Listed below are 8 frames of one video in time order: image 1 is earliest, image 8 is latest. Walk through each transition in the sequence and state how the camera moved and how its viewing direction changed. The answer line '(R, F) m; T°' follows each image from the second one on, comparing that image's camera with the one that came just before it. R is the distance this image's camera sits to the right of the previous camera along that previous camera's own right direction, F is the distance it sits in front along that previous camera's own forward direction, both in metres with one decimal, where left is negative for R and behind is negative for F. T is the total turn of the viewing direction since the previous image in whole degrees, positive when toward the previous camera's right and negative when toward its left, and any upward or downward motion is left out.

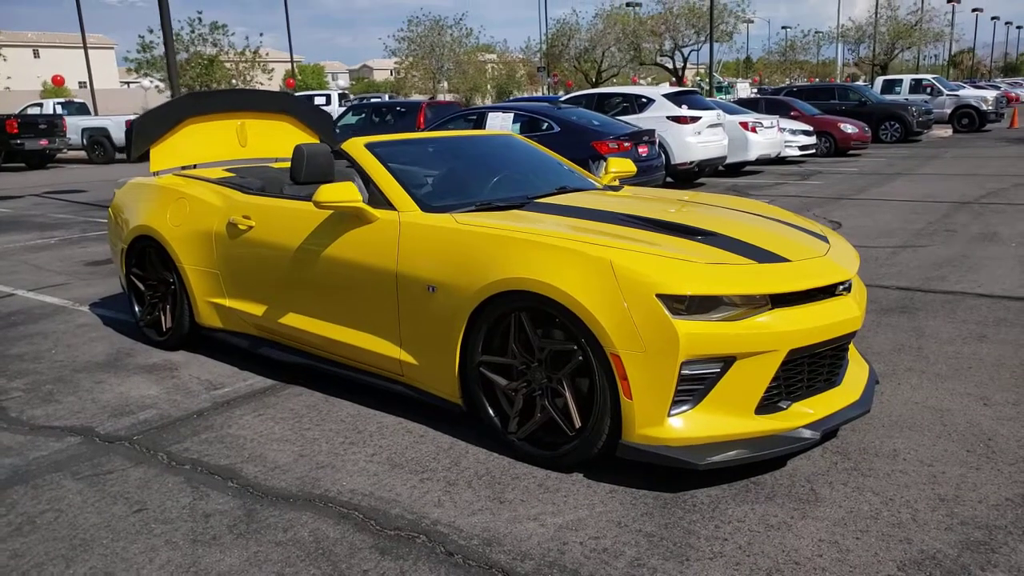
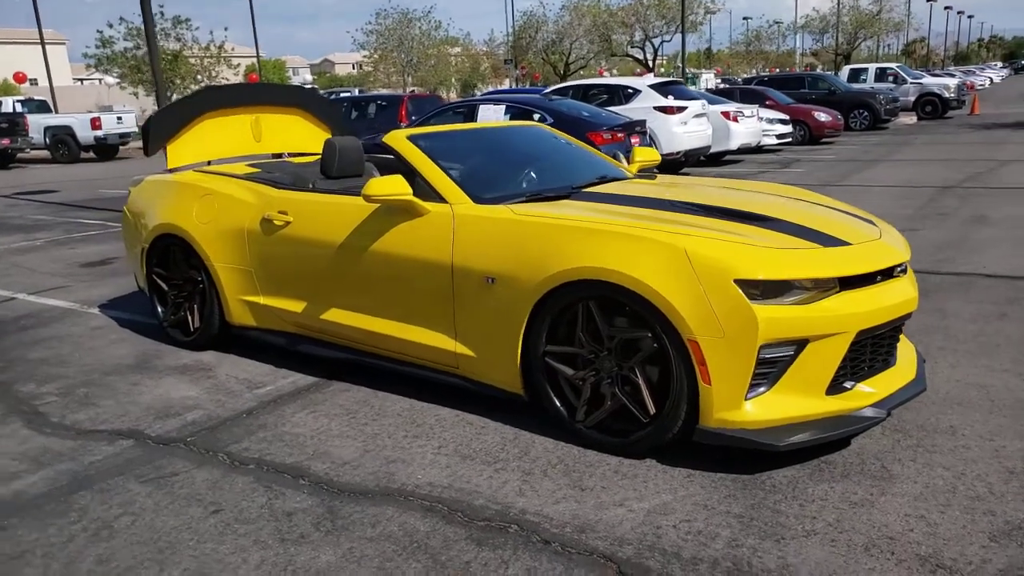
(-0.5, 0.0) m; +3°
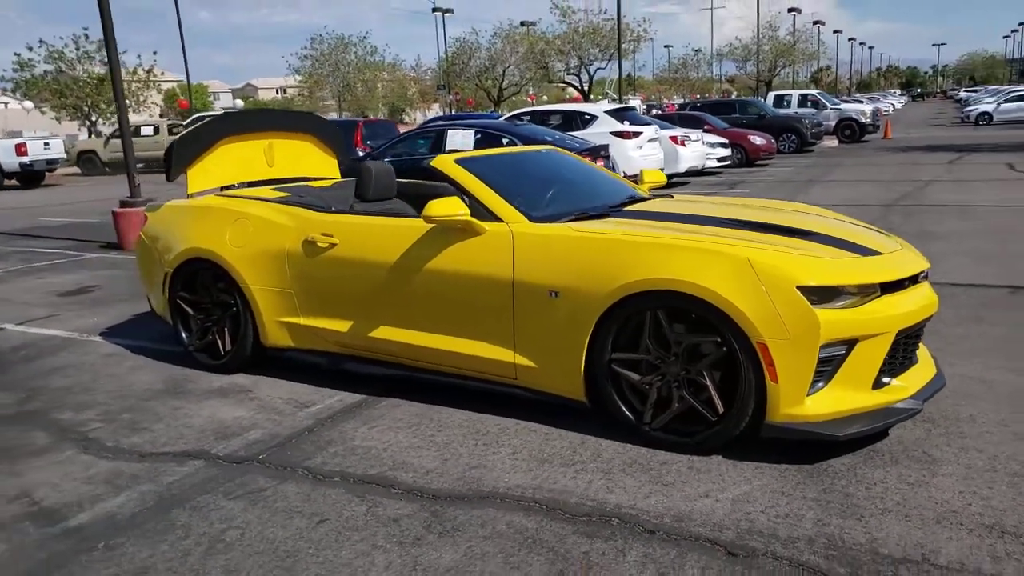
(-0.7, -0.2) m; +5°
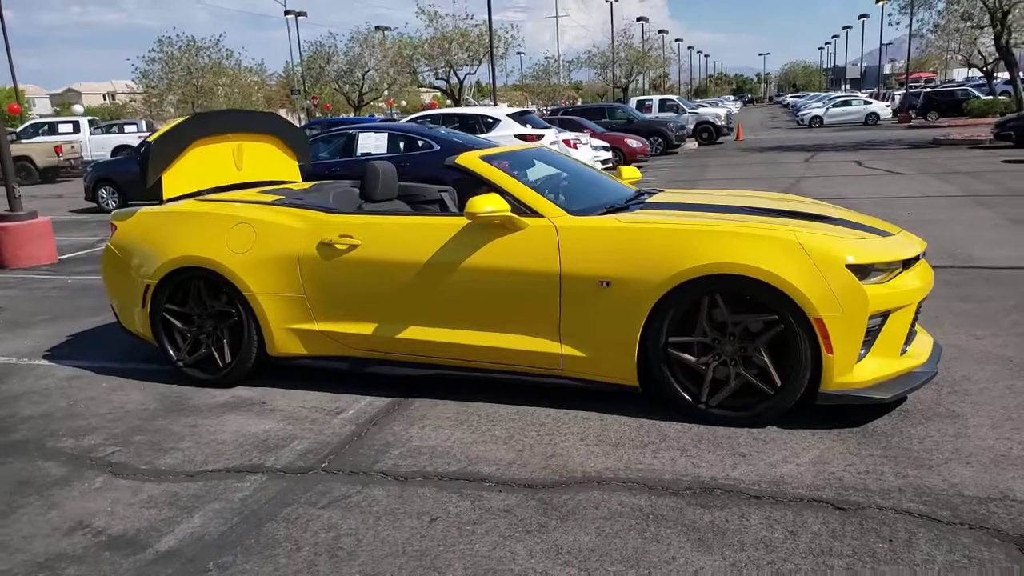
(-1.1, 0.0) m; +10°
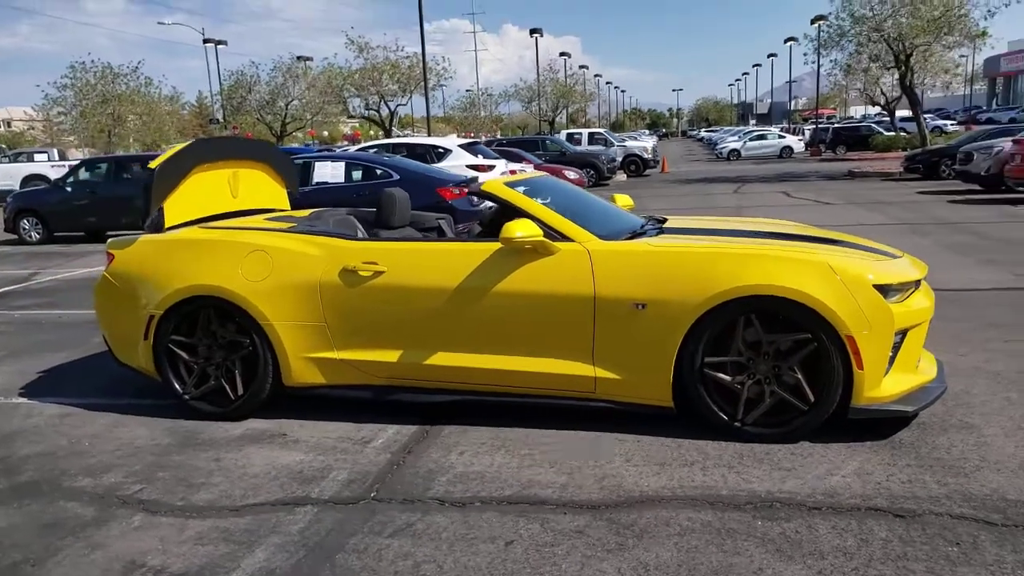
(-0.6, 0.0) m; +6°
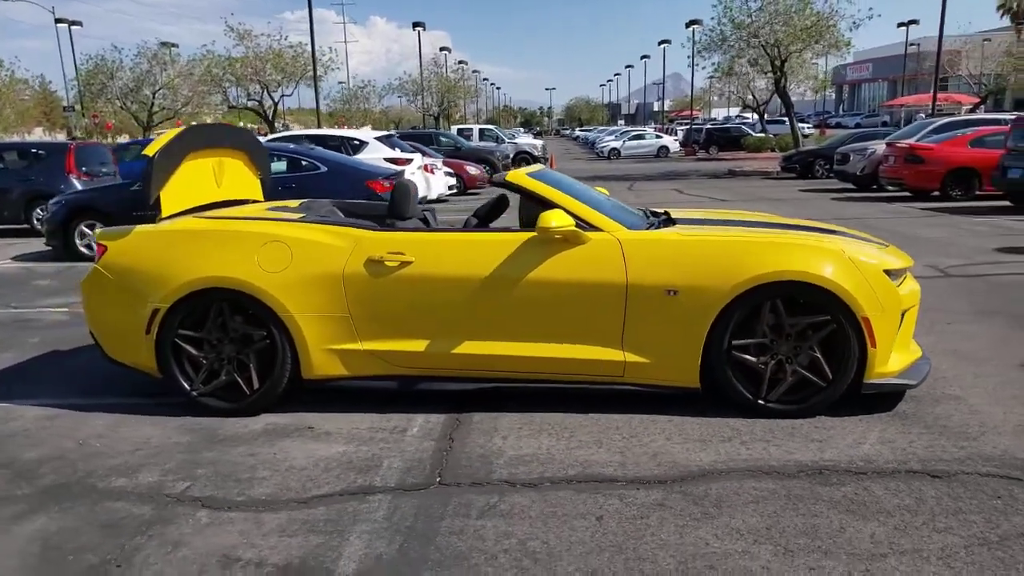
(-0.9, 0.0) m; +9°
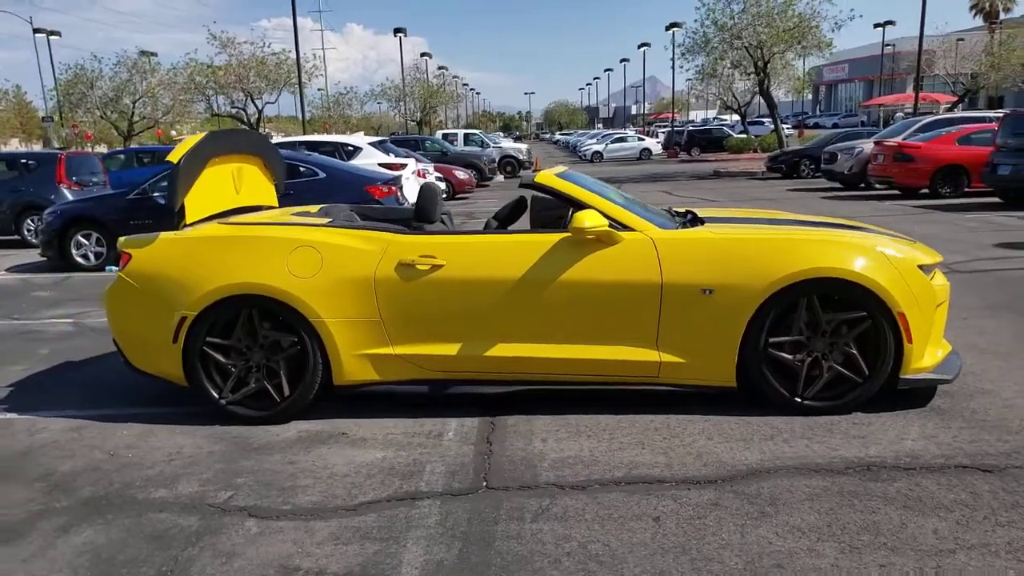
(-0.3, 0.0) m; +1°
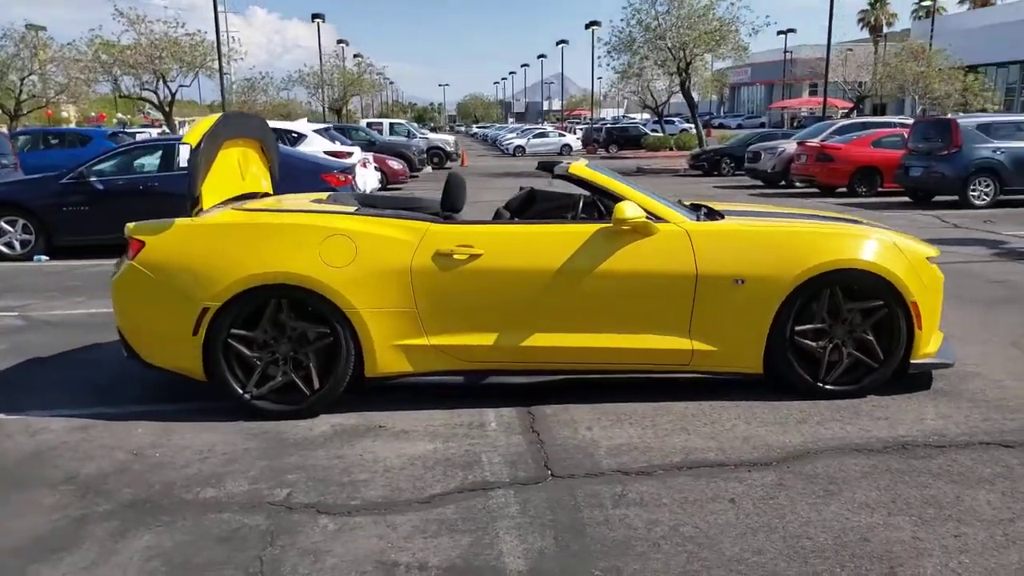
(-0.8, 0.0) m; +7°
